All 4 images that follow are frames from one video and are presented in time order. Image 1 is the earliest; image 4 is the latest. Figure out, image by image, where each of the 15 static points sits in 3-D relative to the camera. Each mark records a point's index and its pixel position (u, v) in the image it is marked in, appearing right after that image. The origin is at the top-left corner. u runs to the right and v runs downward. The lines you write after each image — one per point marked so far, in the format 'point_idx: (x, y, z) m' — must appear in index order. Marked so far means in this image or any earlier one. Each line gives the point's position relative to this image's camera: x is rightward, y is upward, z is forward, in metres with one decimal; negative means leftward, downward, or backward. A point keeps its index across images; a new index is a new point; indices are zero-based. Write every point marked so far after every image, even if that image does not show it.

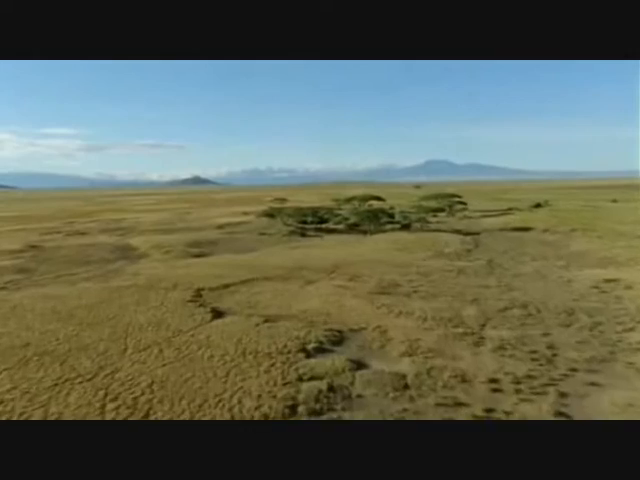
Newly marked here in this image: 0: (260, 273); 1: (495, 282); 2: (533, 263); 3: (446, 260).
0: (-1.1, -0.6, +15.3) m
1: (+3.1, -0.7, +14.0) m
2: (+4.4, -0.4, +16.6) m
3: (+2.8, -0.4, +17.5) m
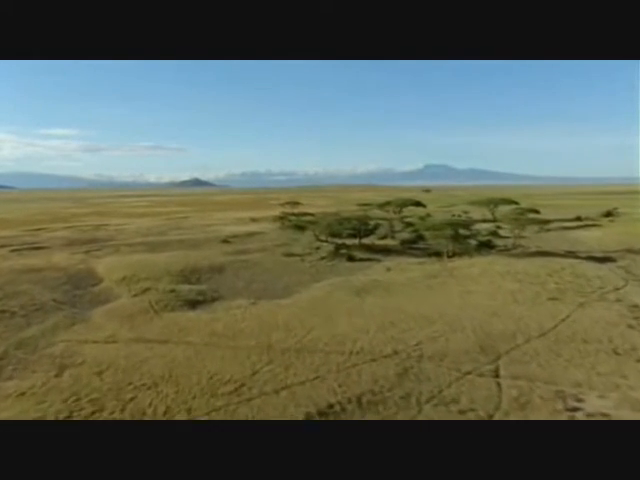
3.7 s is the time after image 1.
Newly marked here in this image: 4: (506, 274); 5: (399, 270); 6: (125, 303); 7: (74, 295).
0: (+0.2, -1.1, +6.8) m
1: (+4.4, -1.3, +5.5) m
2: (+5.7, -1.0, +8.1) m
3: (+4.0, -1.0, +9.0) m
4: (+3.3, -0.6, +14.0) m
5: (+1.6, -0.6, +15.9) m
6: (-2.9, -0.9, +12.1) m
7: (-4.1, -0.9, +13.3) m
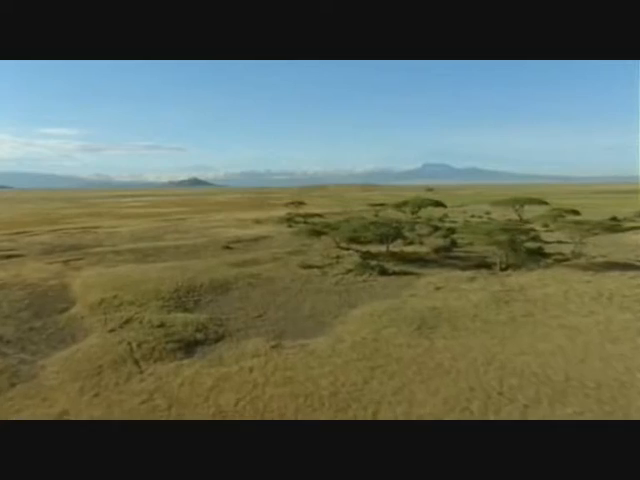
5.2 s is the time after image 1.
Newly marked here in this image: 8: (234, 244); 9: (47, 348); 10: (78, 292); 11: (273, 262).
0: (+0.7, -1.3, +3.4) m
1: (+4.9, -1.5, +2.1) m
2: (+6.2, -1.2, +4.7) m
3: (+4.5, -1.1, +5.6) m
4: (+3.8, -0.8, +10.7) m
5: (+2.0, -0.8, +12.5) m
6: (-2.4, -1.1, +8.7) m
7: (-3.6, -1.1, +9.9) m
8: (-2.0, -0.1, +19.1) m
9: (-3.1, -1.2, +8.8) m
10: (-3.9, -0.9, +13.0) m
11: (-1.0, -0.5, +16.8) m
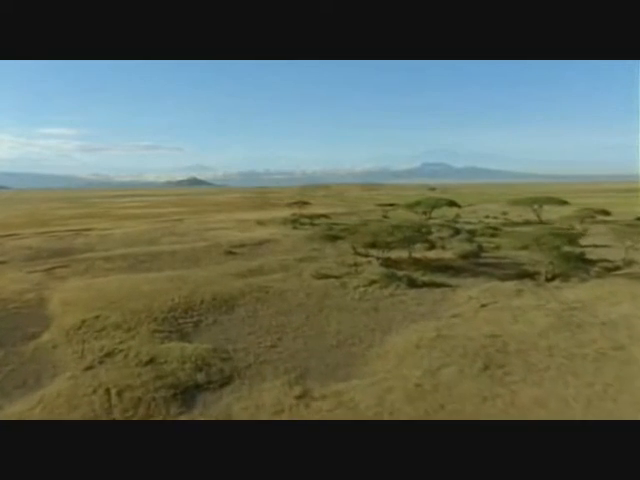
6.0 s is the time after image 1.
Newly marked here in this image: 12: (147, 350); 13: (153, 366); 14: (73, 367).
0: (+1.0, -1.4, +1.4) m
1: (+5.2, -1.6, 0.0) m
2: (+6.5, -1.3, +2.7) m
3: (+4.9, -1.2, +3.6) m
4: (+4.1, -0.9, +8.6) m
5: (+2.4, -0.9, +10.4) m
6: (-2.1, -1.2, +6.6) m
7: (-3.3, -1.2, +7.8) m
8: (-1.7, -0.3, +17.1) m
9: (-2.8, -1.3, +6.7) m
10: (-3.6, -1.0, +10.9) m
11: (-0.7, -0.6, +14.7) m
12: (-1.8, -1.1, +7.9) m
13: (-1.5, -1.2, +7.2) m
14: (-2.4, -1.2, +7.6) m
